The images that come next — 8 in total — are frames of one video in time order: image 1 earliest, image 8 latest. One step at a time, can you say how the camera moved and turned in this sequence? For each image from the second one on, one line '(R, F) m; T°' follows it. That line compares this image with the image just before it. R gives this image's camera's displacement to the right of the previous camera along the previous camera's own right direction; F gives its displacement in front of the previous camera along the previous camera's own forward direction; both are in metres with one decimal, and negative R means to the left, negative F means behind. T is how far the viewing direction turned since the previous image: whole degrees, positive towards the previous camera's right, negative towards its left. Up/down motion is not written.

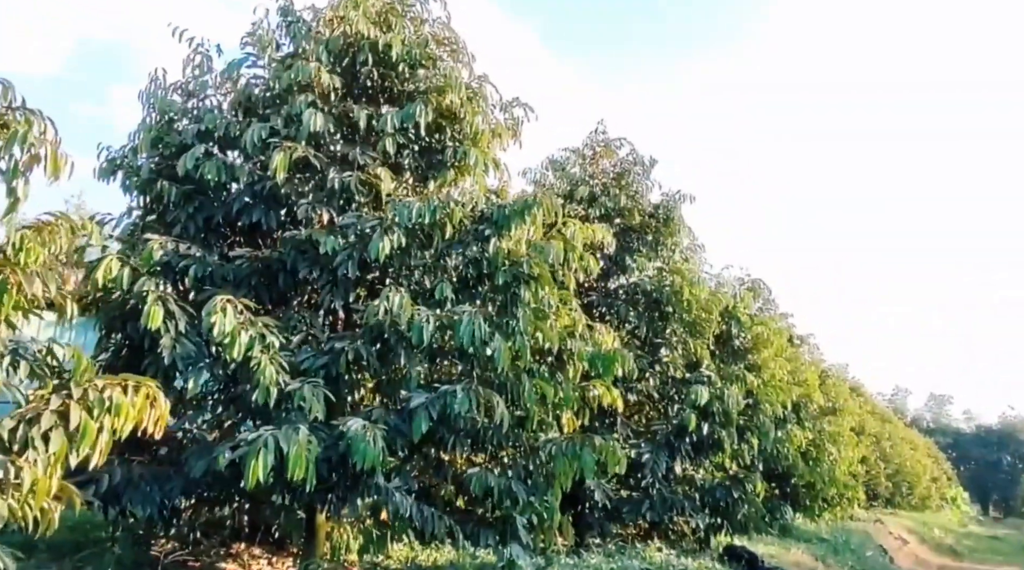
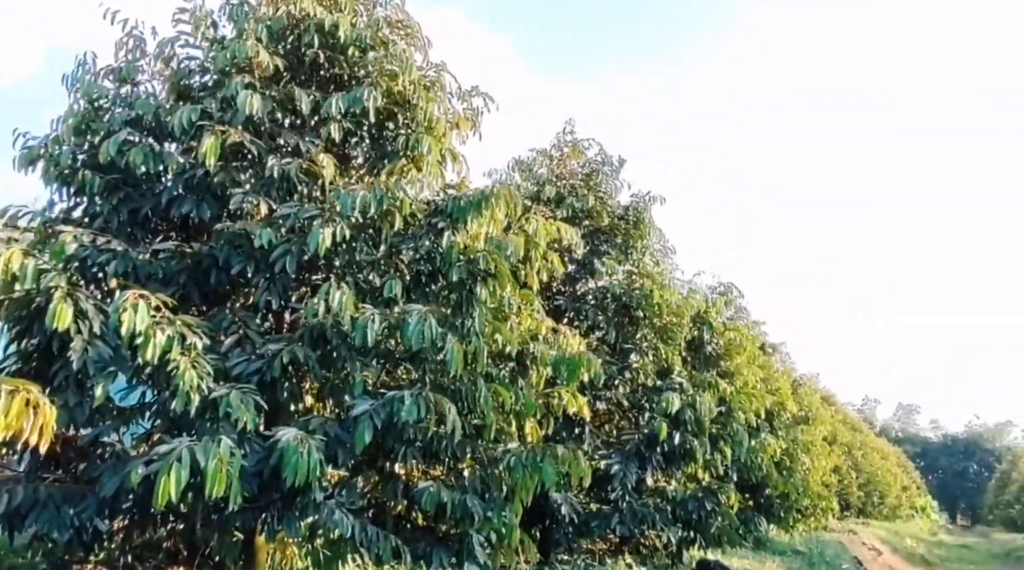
(+0.1, +0.4) m; +2°
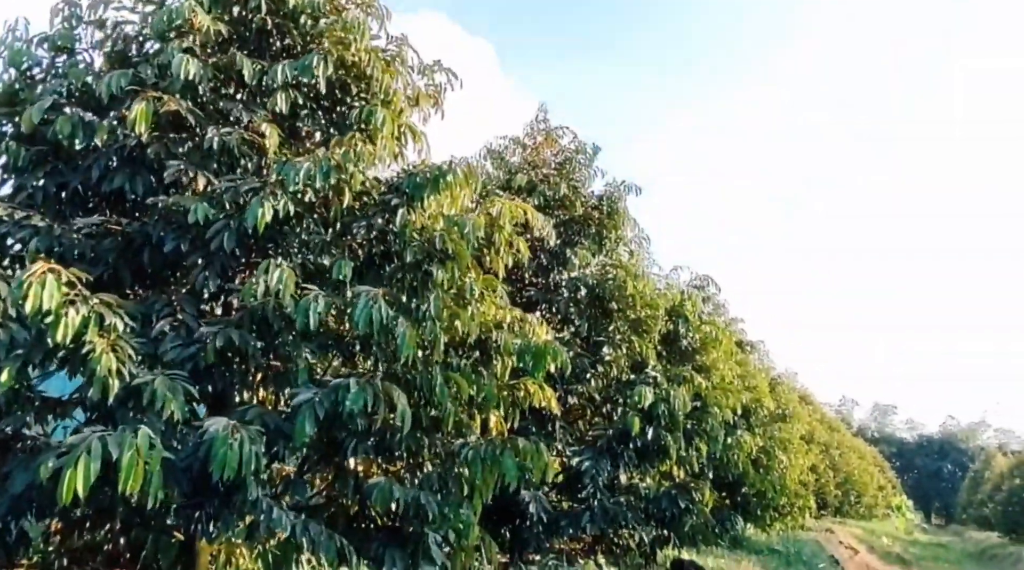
(+0.1, +0.3) m; +1°
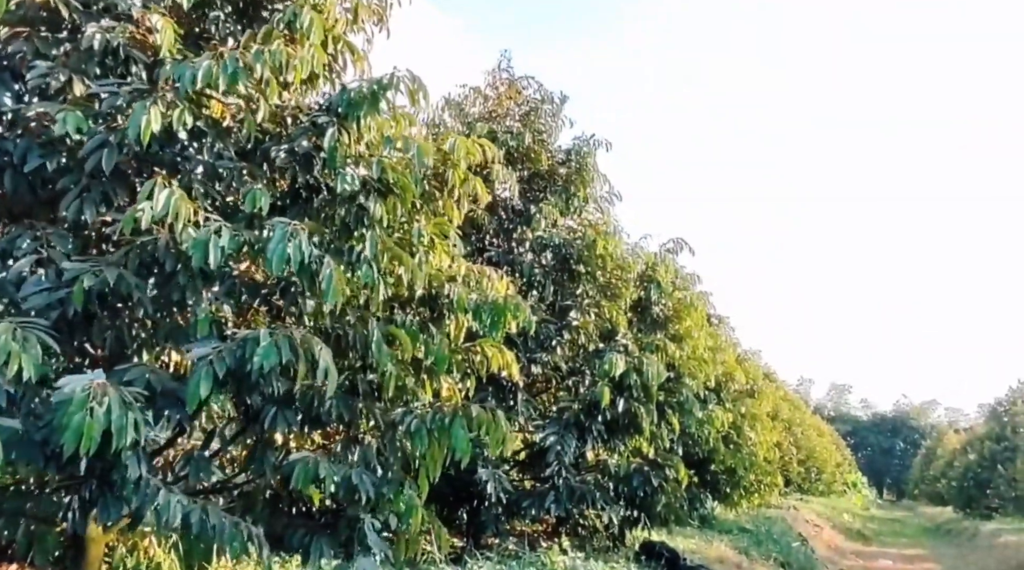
(+0.1, +0.8) m; +2°
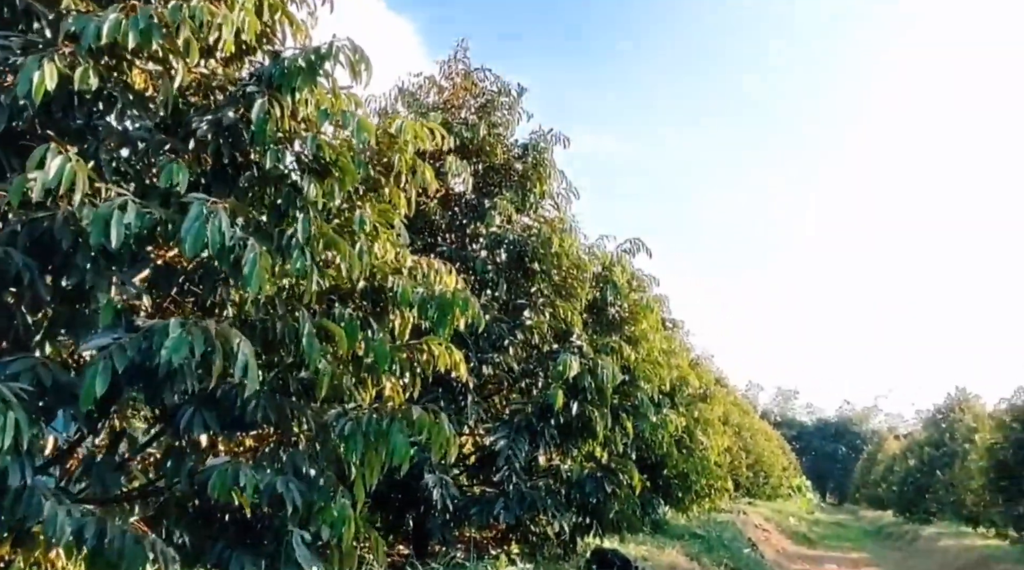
(0.0, +0.4) m; +3°
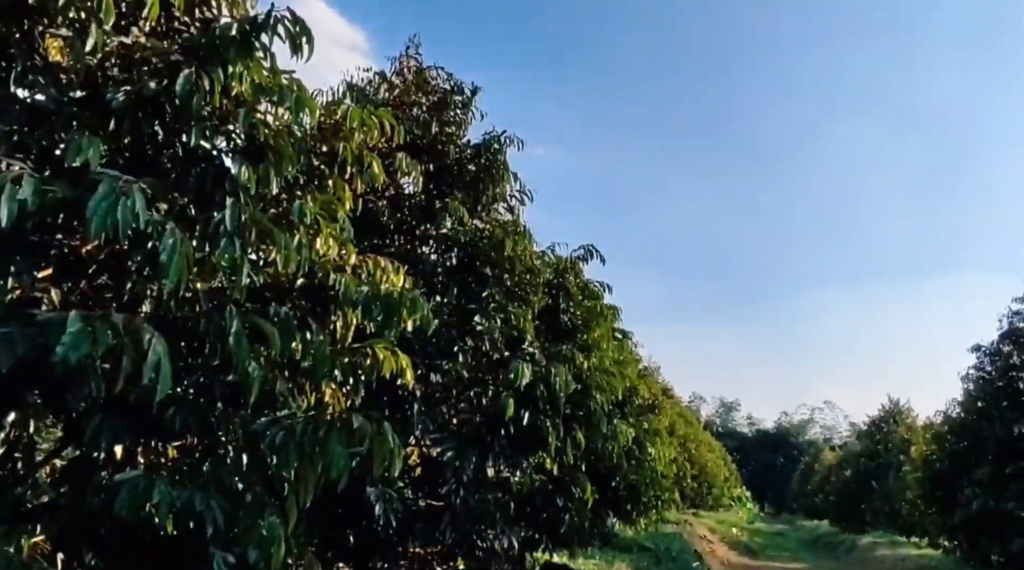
(0.0, +0.3) m; +3°
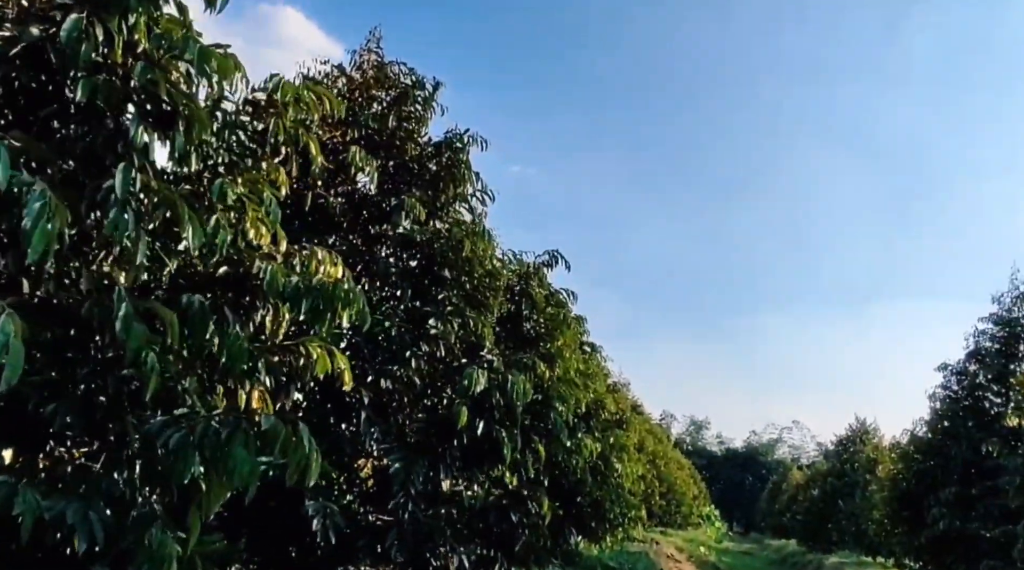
(+0.1, +0.4) m; +2°
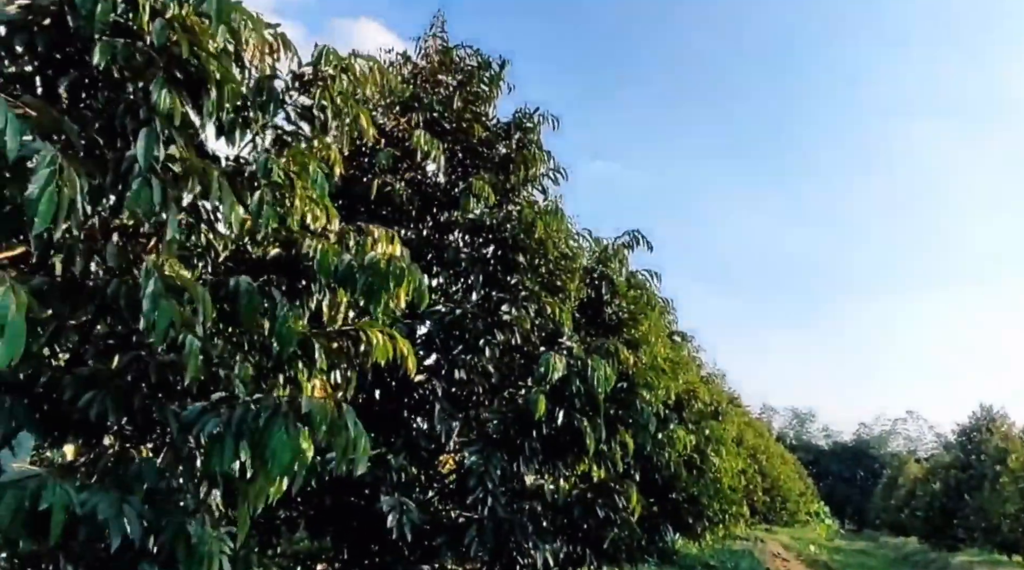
(+0.1, +0.3) m; -6°
